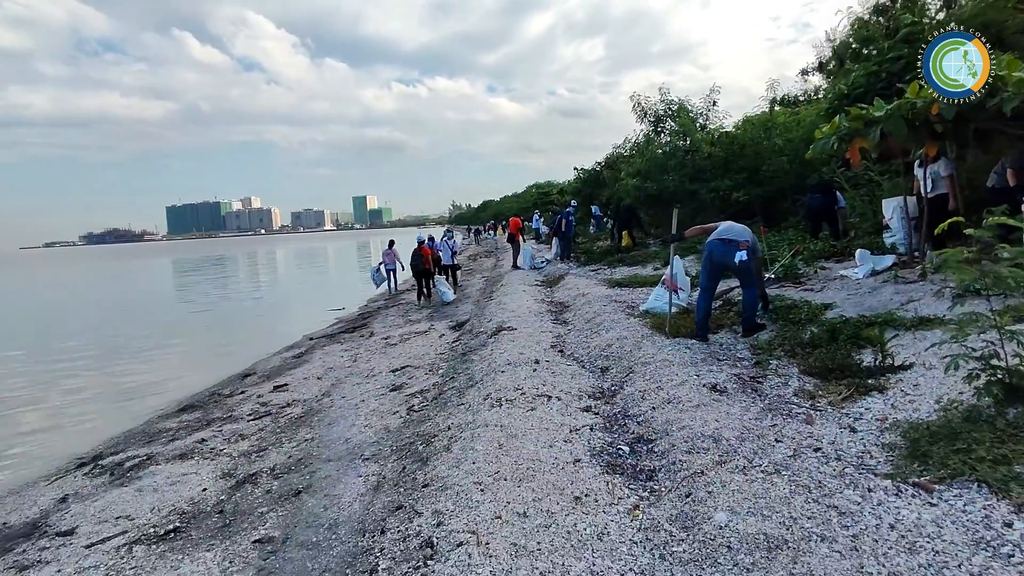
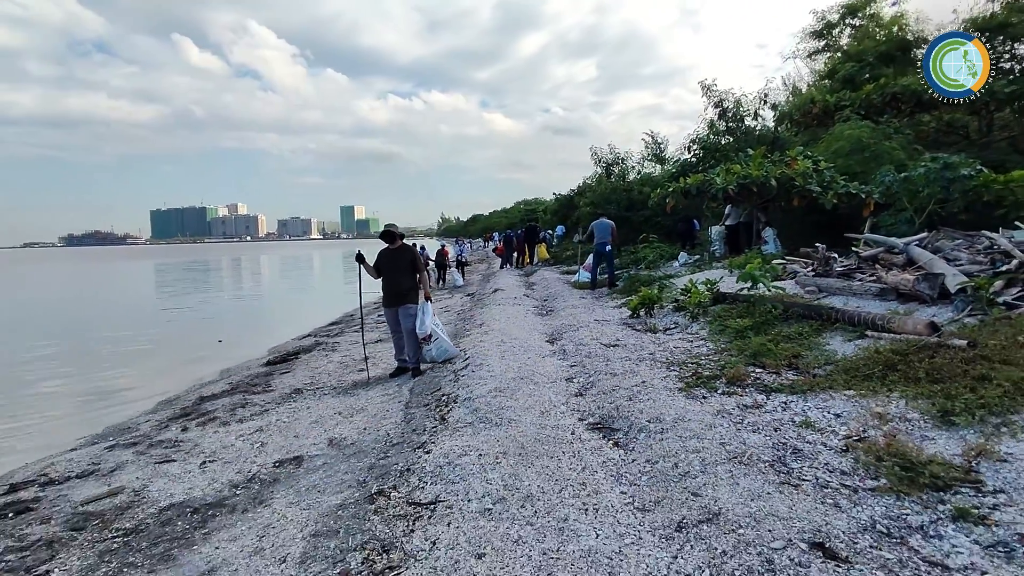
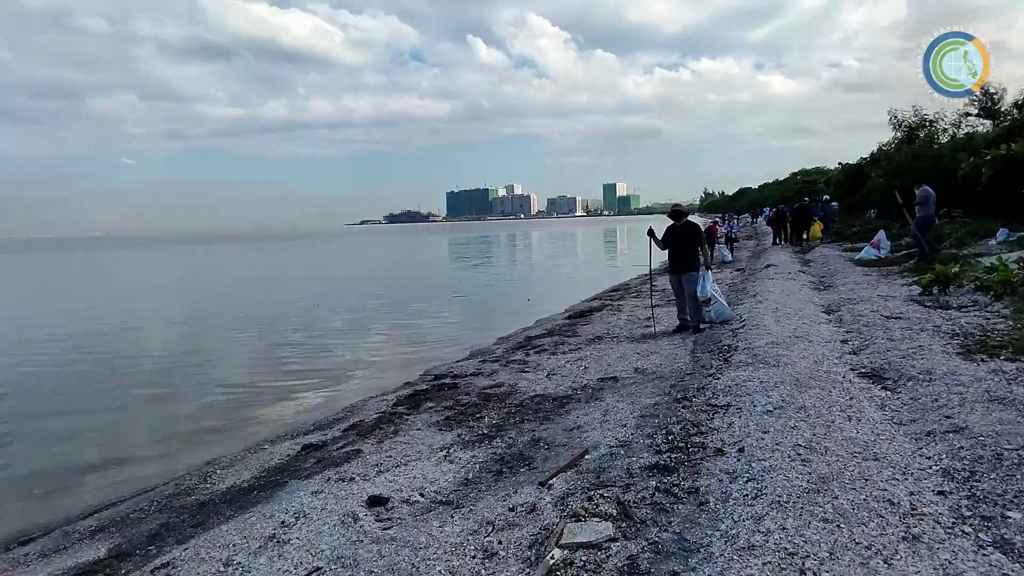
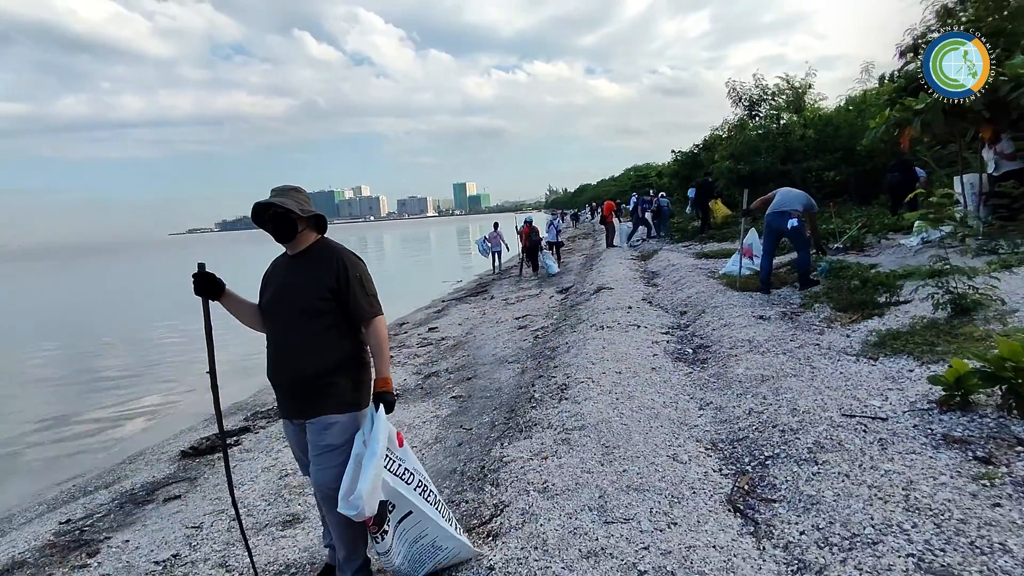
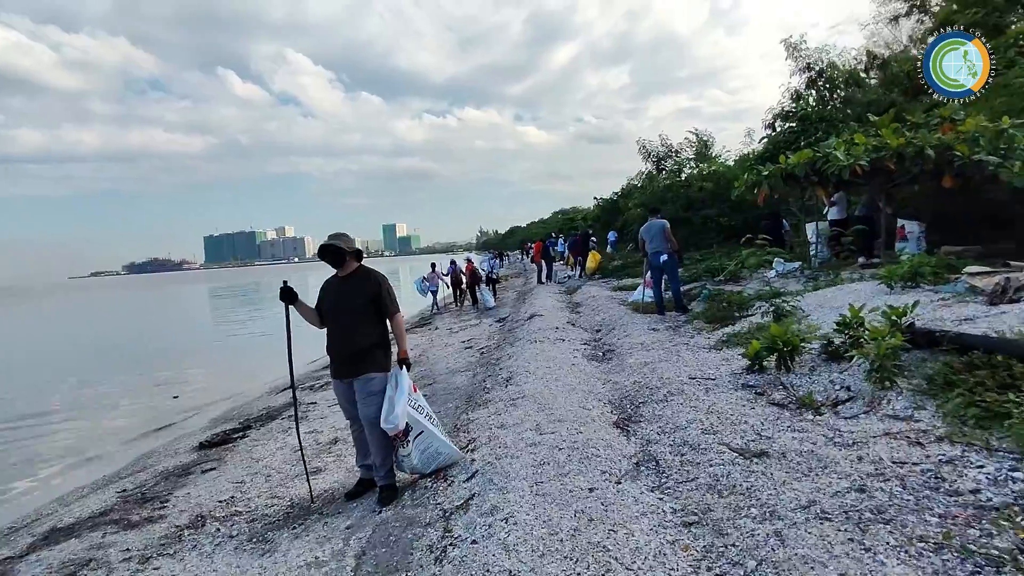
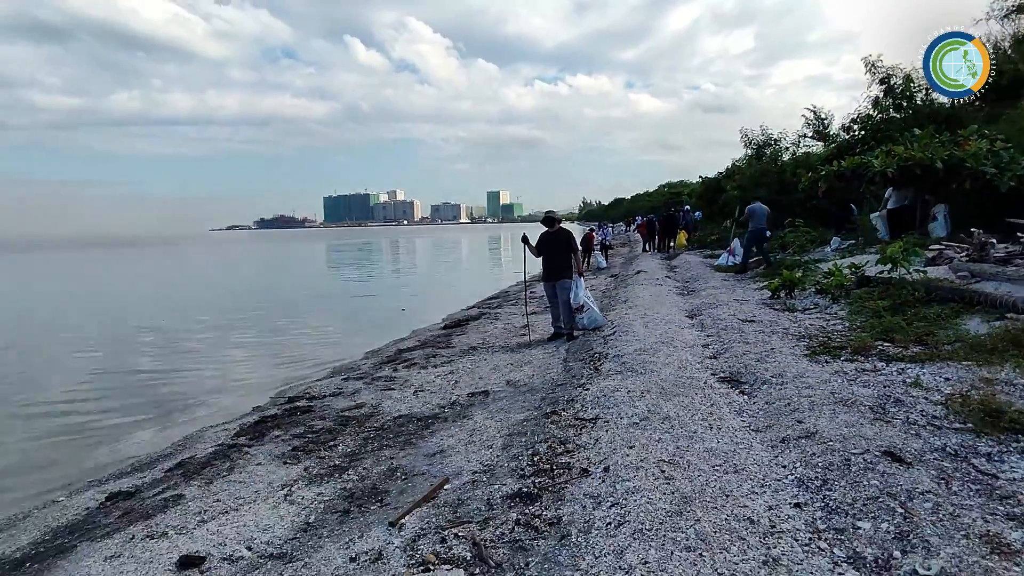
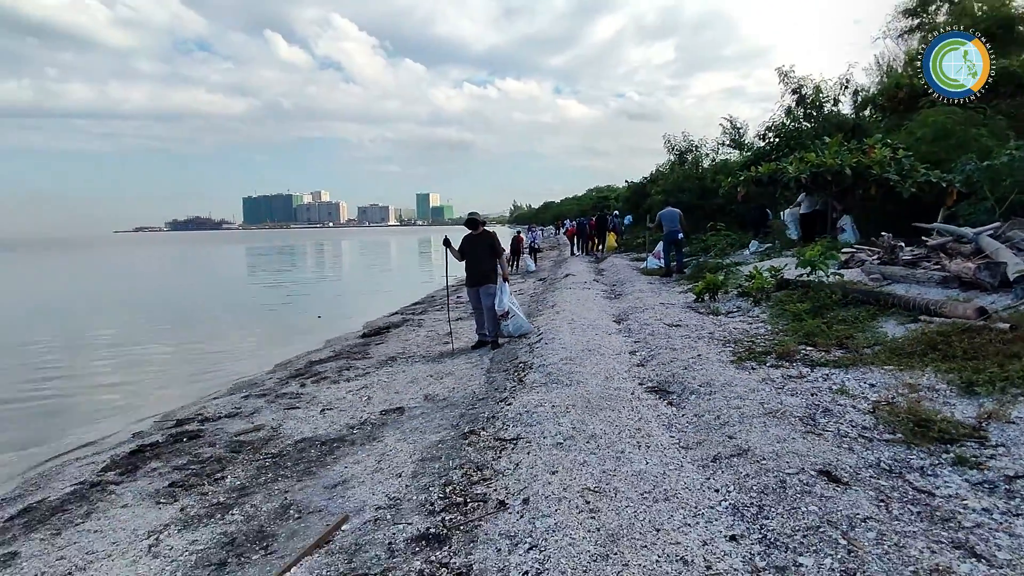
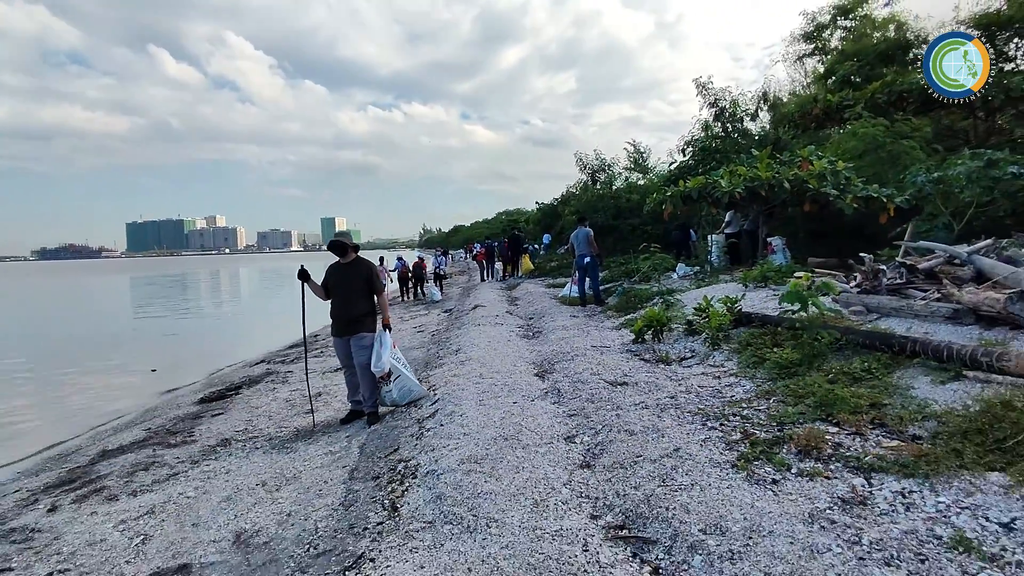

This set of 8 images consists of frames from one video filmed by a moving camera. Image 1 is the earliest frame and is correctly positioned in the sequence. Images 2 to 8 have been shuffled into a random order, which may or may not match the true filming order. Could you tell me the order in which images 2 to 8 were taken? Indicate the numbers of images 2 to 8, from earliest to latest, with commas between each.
4, 5, 8, 2, 7, 6, 3
